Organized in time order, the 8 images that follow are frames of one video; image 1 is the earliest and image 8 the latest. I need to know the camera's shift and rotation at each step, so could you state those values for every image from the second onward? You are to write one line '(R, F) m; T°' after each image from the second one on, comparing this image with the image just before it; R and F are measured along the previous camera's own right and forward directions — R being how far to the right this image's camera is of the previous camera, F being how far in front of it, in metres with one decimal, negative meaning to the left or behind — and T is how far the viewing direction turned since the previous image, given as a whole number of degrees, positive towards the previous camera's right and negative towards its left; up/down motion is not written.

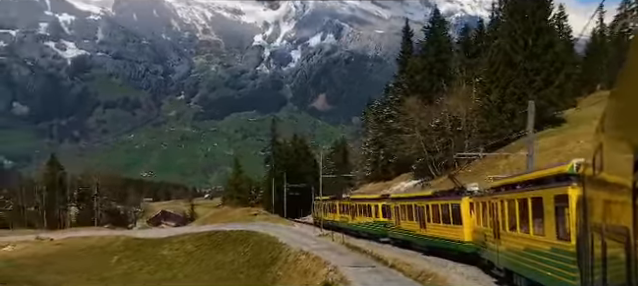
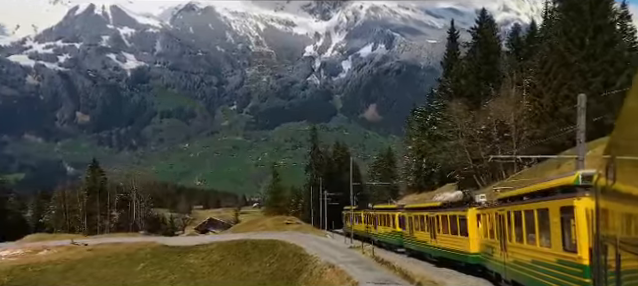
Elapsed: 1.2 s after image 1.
(+1.9, +4.2) m; -5°
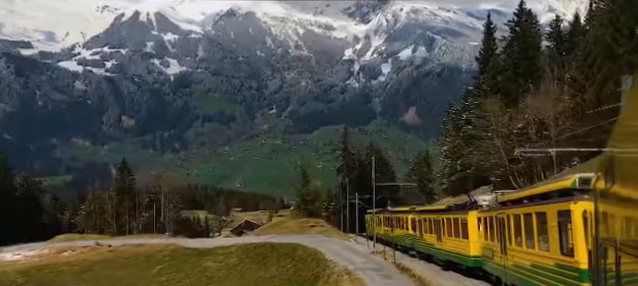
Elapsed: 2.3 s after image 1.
(+1.7, +3.6) m; -4°
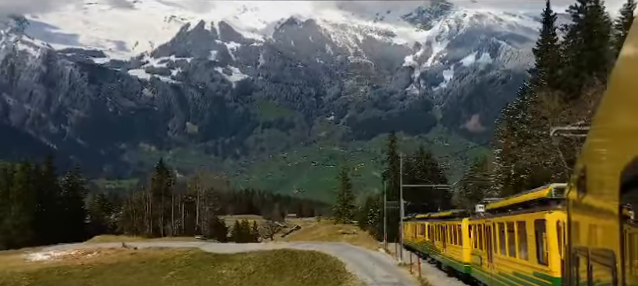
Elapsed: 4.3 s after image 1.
(+2.9, +7.0) m; -6°
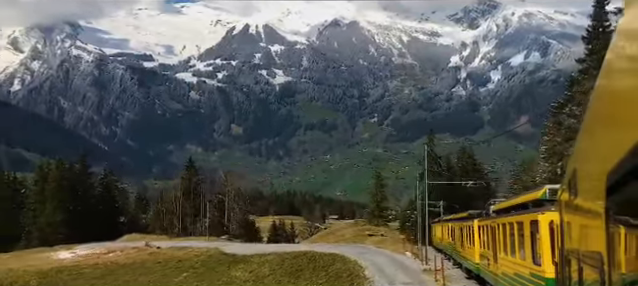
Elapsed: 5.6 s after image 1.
(+1.8, +4.7) m; -4°
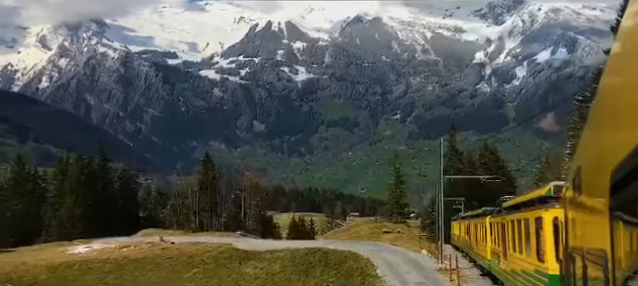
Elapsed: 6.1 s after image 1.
(+0.7, +1.8) m; -2°
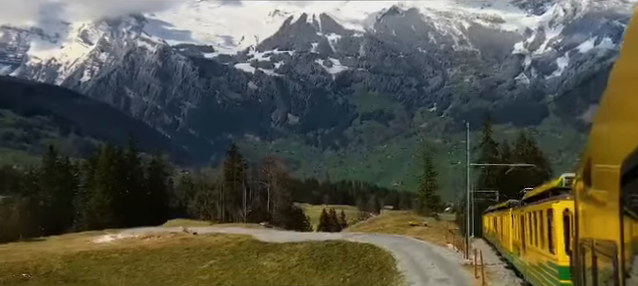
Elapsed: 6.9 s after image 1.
(+1.1, +2.7) m; -3°
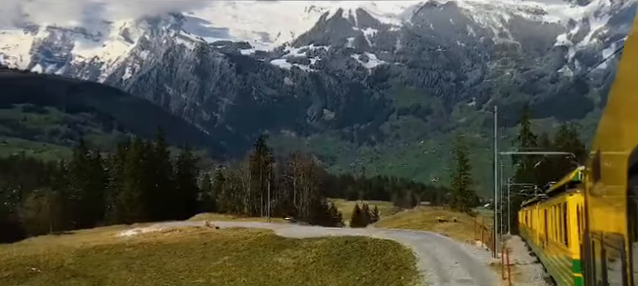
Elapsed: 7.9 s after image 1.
(+1.3, +3.3) m; -3°
